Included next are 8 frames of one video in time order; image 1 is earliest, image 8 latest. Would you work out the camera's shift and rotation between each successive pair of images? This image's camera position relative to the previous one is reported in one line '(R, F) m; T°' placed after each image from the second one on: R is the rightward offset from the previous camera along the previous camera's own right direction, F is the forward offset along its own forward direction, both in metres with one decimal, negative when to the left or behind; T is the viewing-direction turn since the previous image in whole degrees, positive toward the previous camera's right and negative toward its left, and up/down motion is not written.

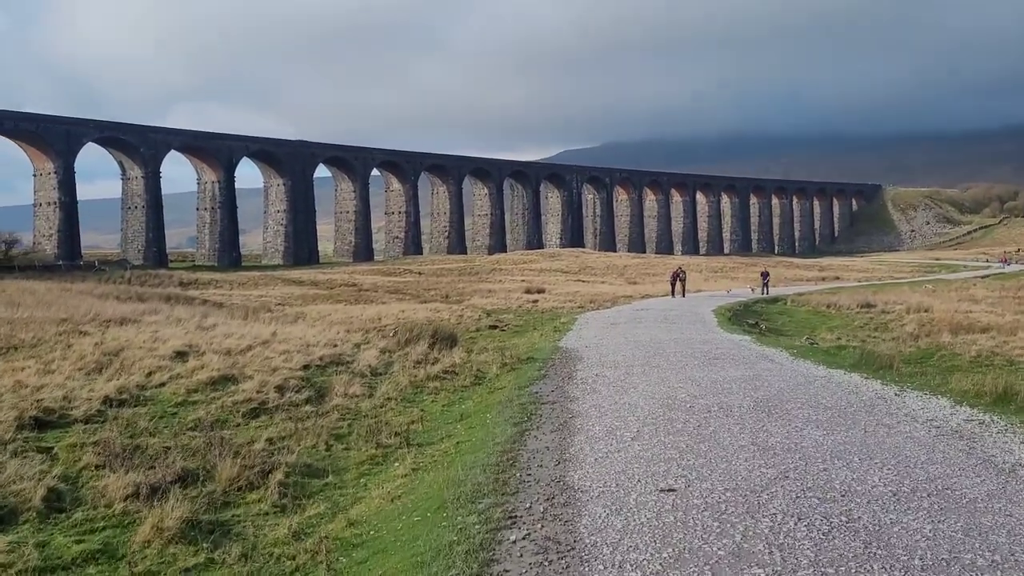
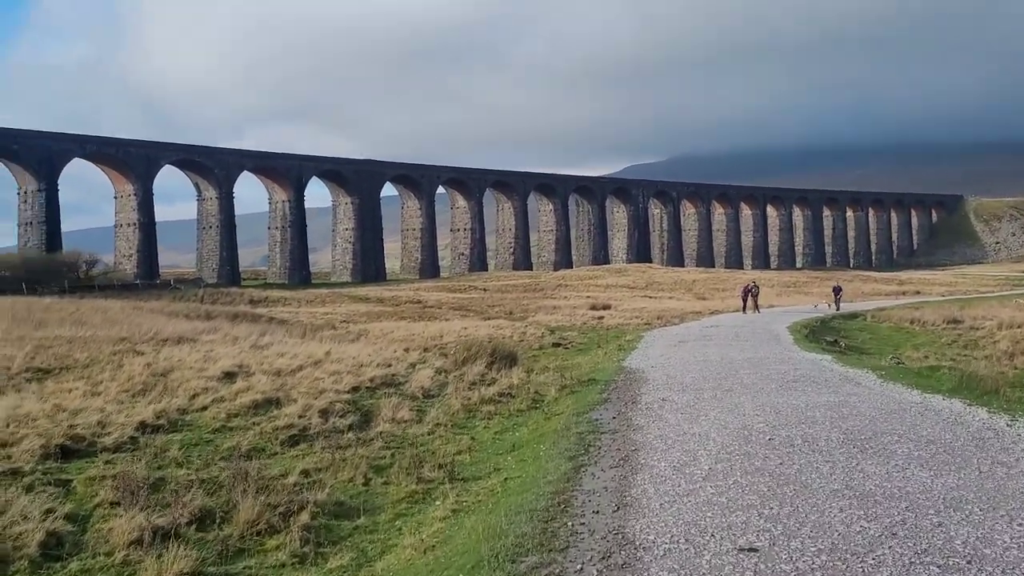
(+0.1, +0.7) m; -5°
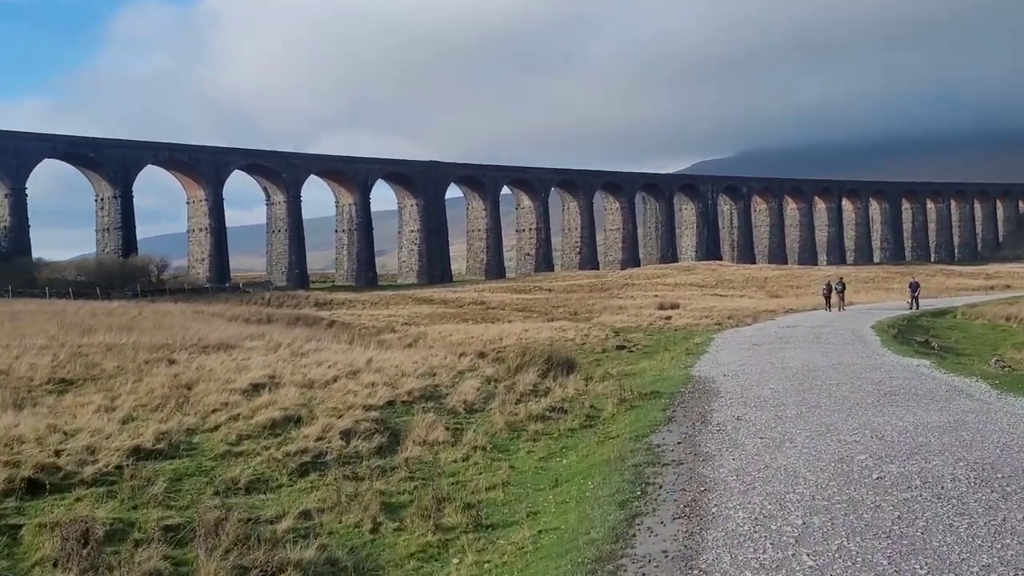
(+0.2, +1.2) m; -5°
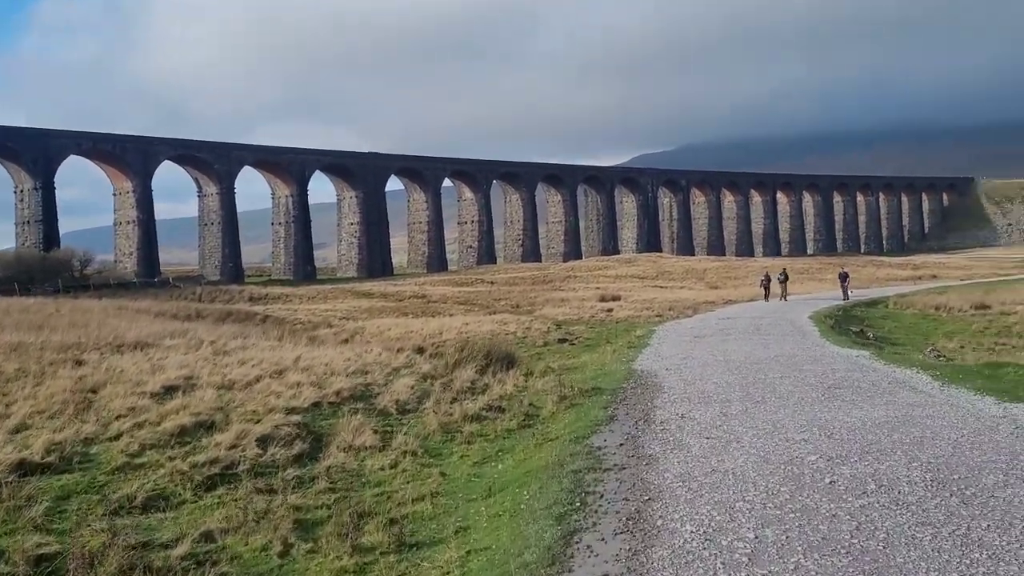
(+0.1, +0.5) m; +4°
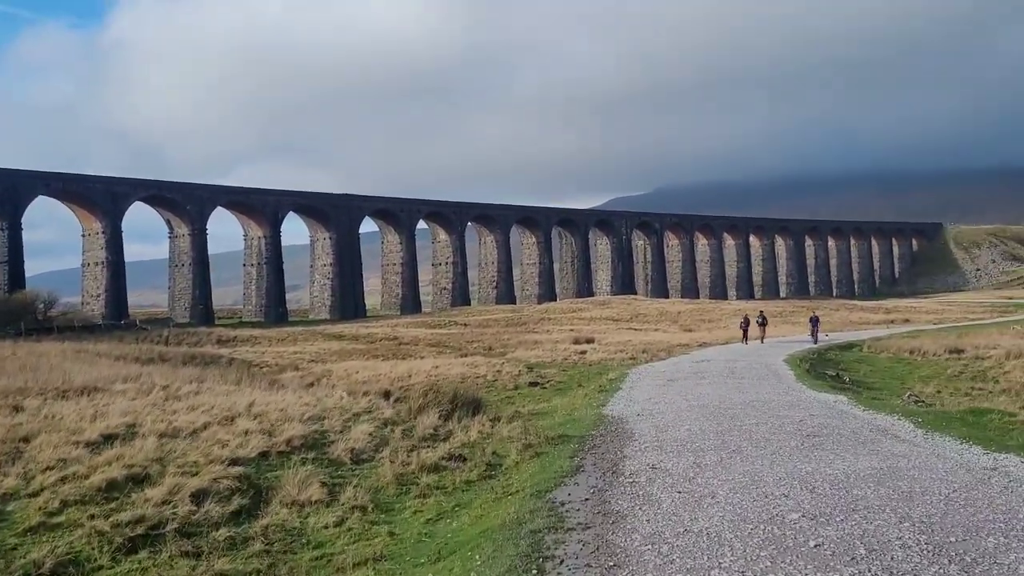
(+0.1, +0.5) m; +2°
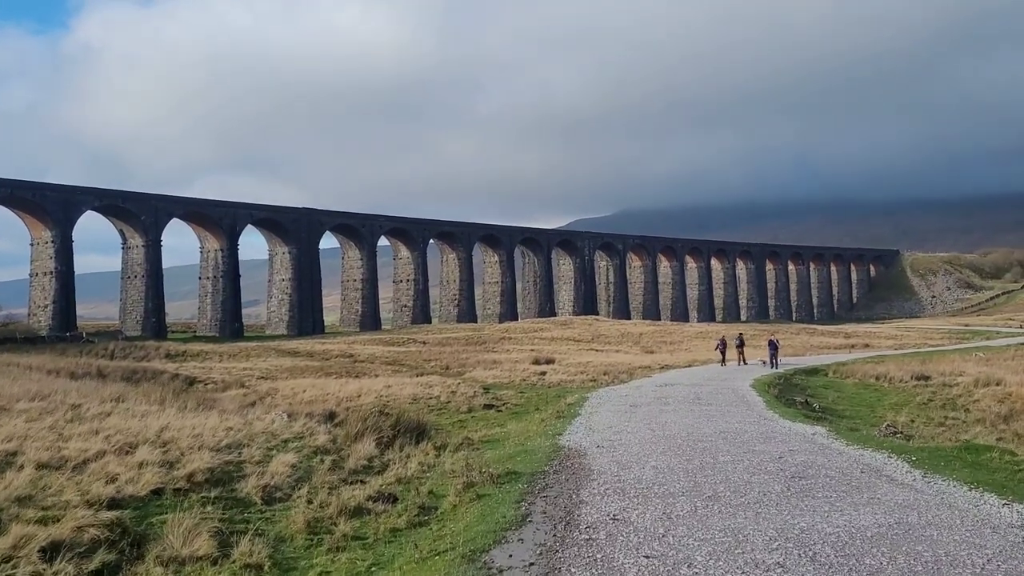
(+0.2, +1.2) m; +3°
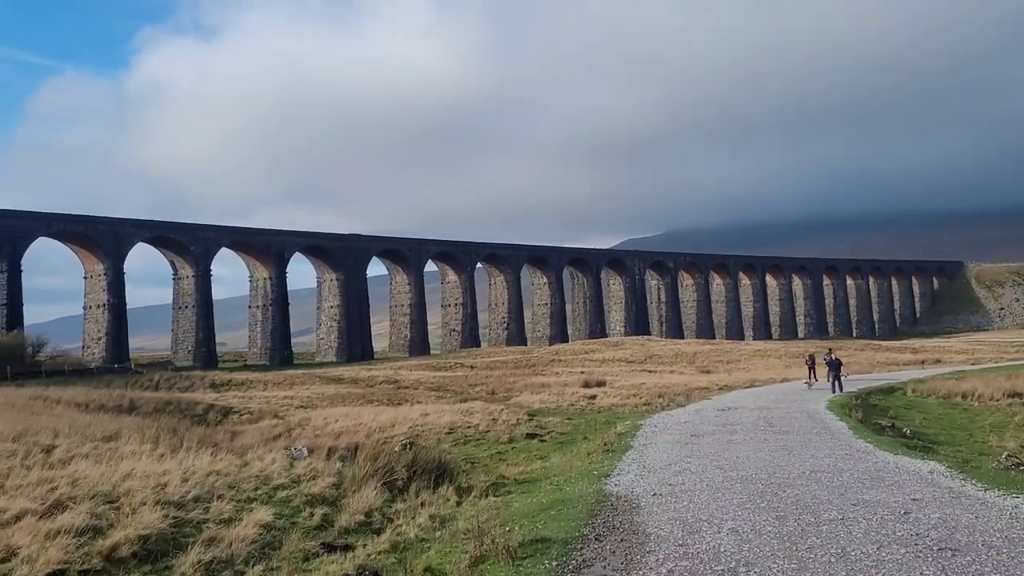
(+0.2, +2.1) m; -4°
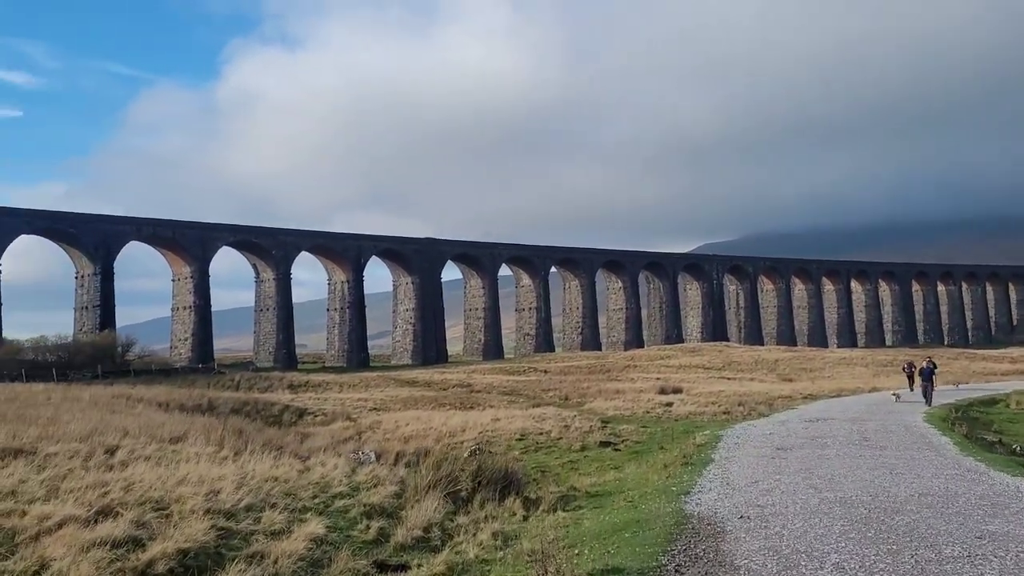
(0.0, +0.7) m; -5°
